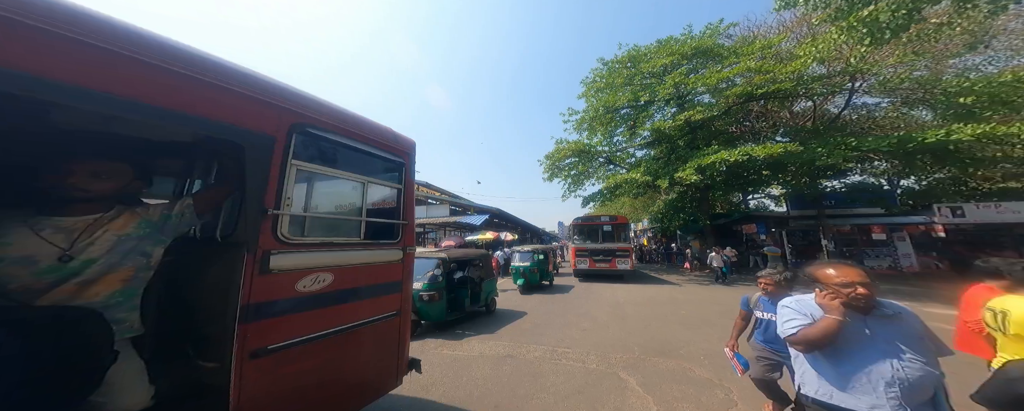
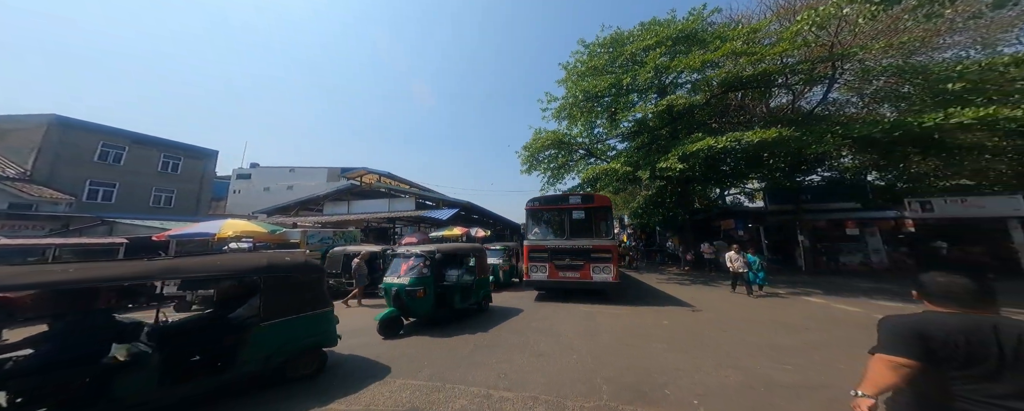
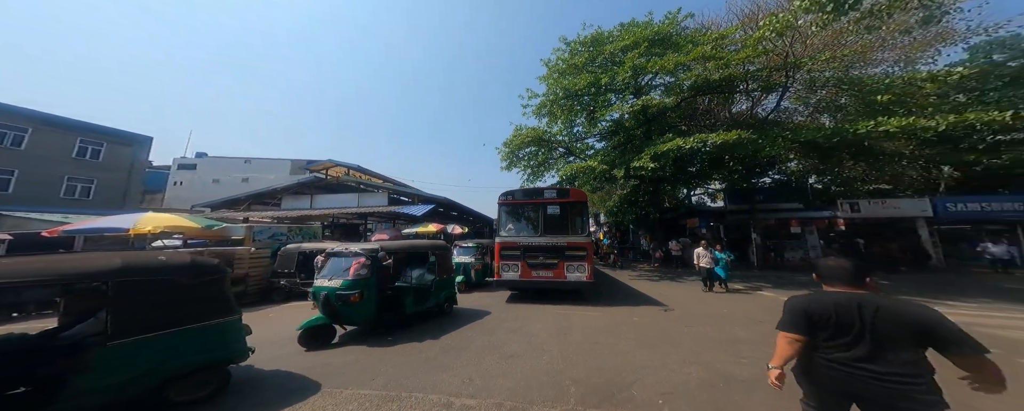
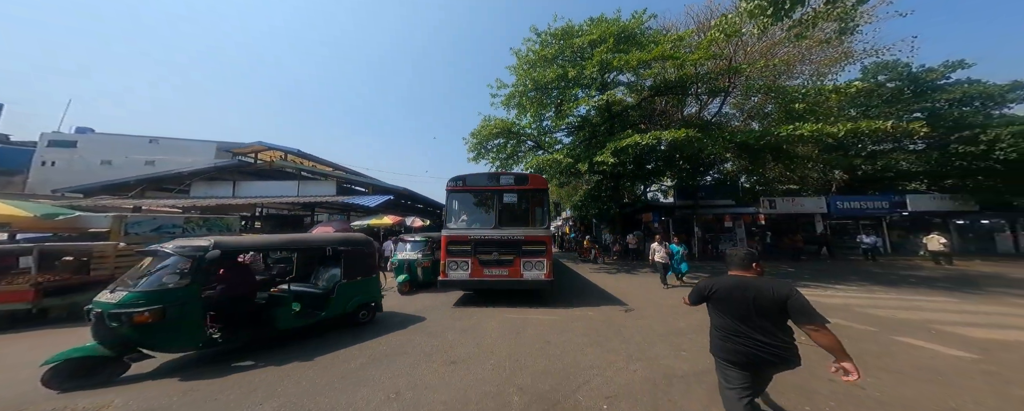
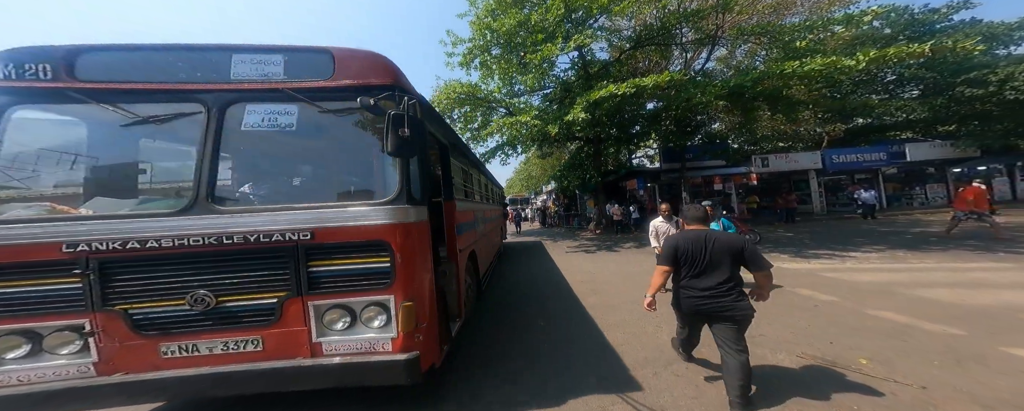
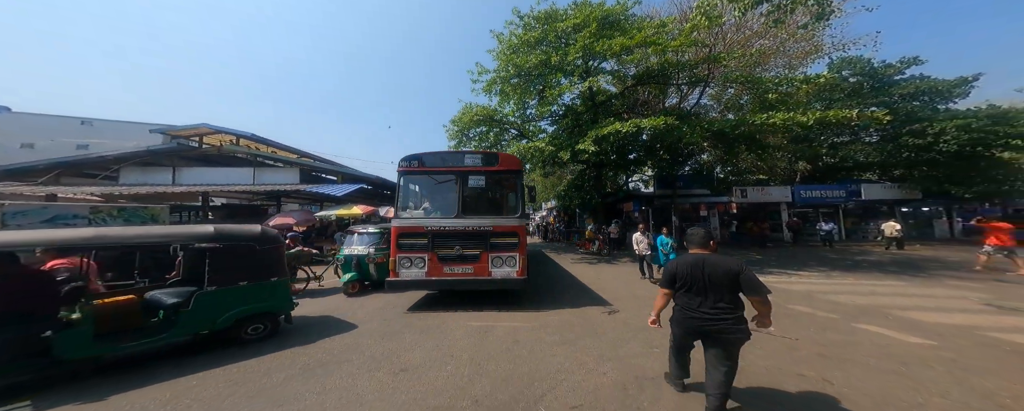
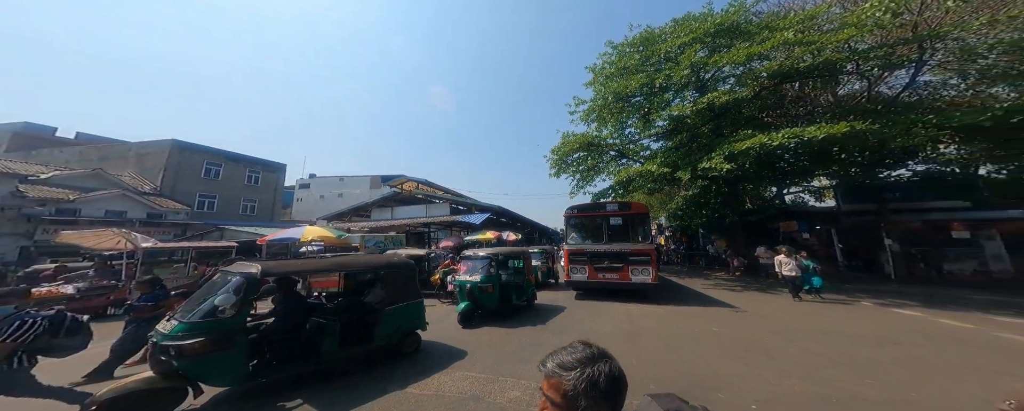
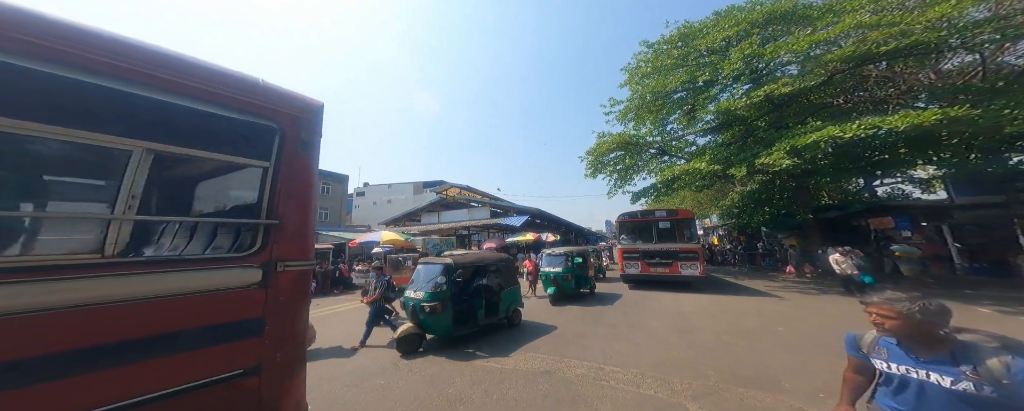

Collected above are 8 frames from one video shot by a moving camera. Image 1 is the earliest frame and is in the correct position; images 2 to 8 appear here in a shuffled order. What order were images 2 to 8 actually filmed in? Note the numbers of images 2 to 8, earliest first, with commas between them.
8, 7, 2, 3, 4, 6, 5
